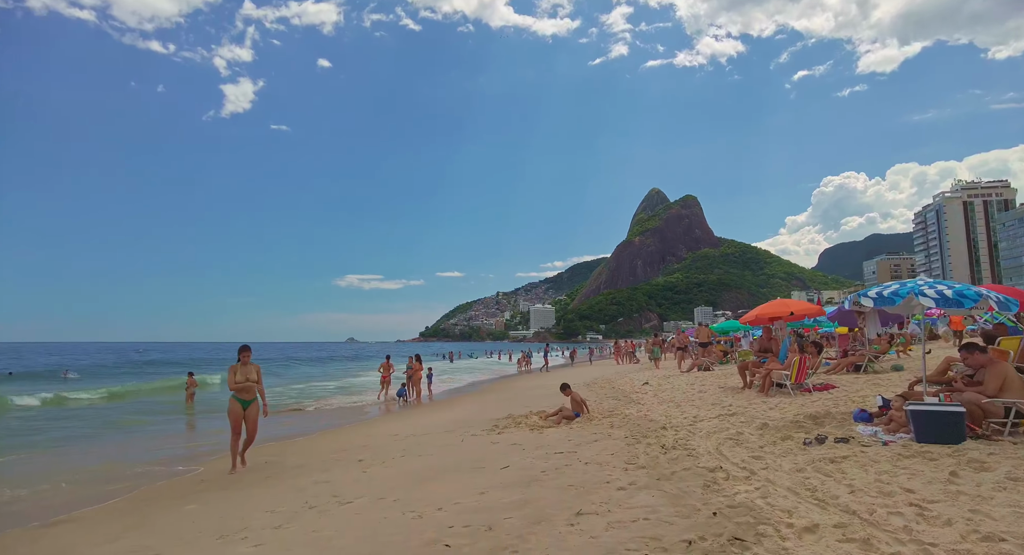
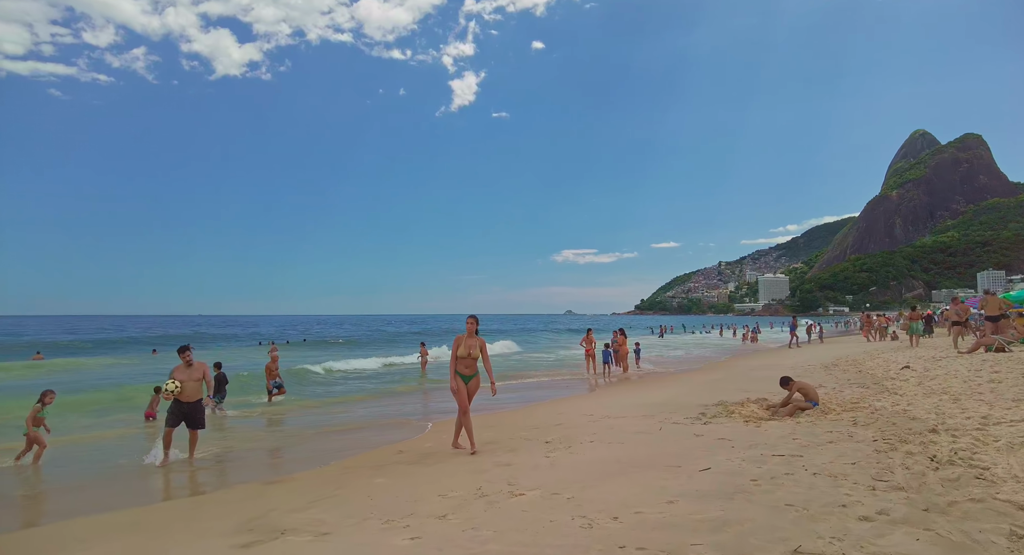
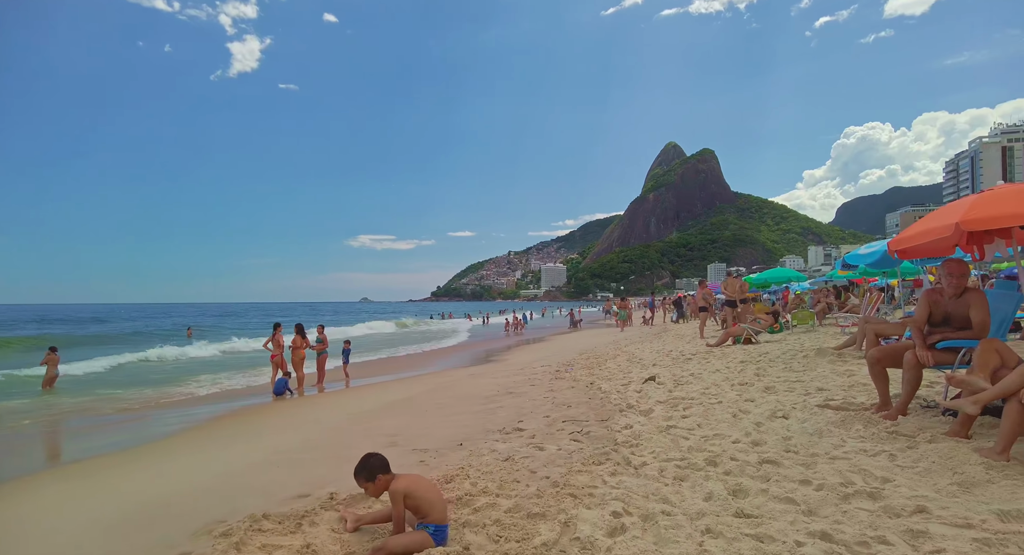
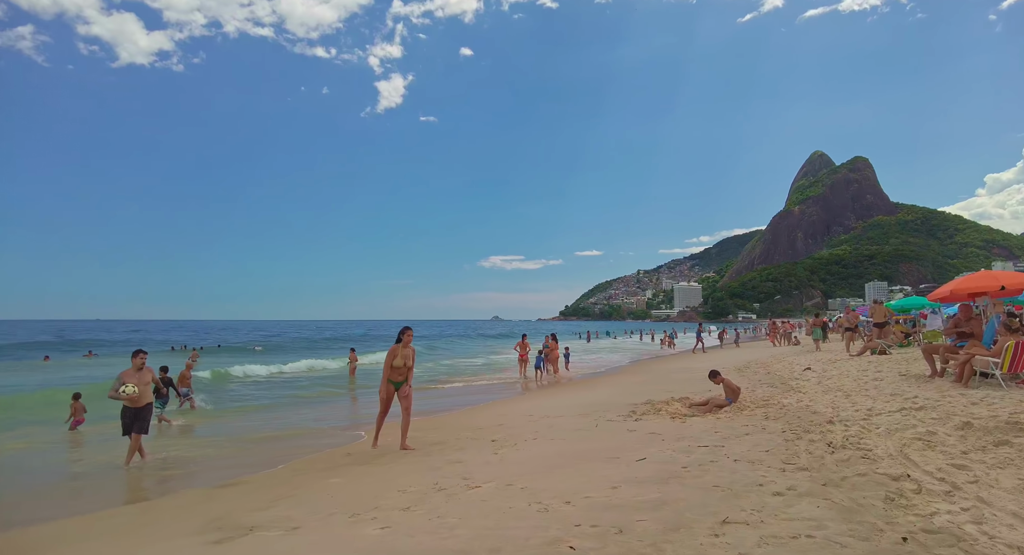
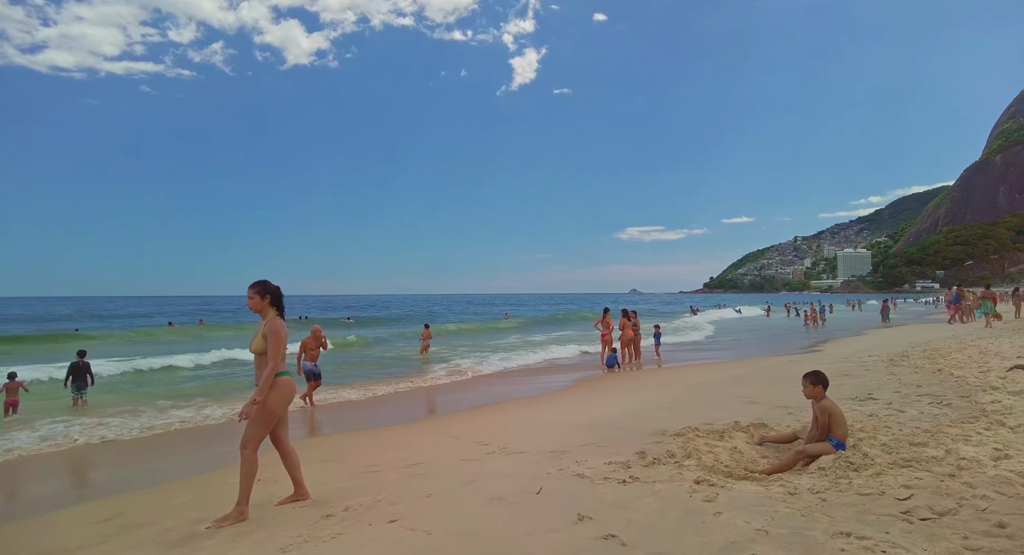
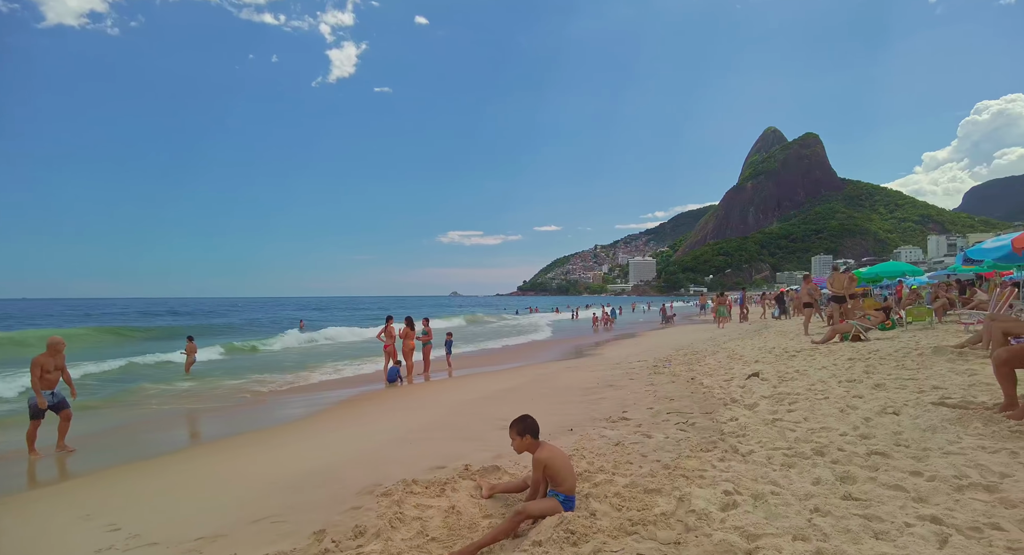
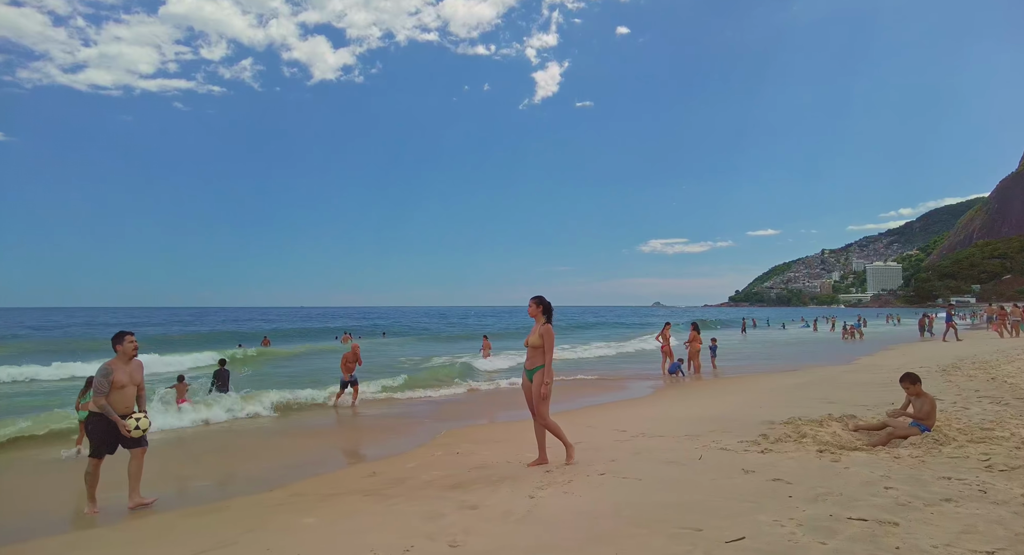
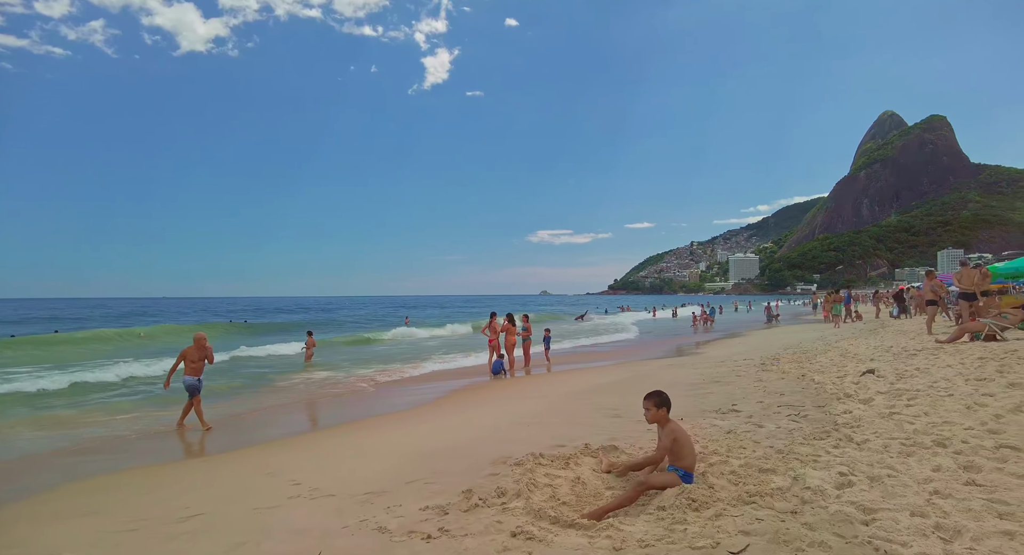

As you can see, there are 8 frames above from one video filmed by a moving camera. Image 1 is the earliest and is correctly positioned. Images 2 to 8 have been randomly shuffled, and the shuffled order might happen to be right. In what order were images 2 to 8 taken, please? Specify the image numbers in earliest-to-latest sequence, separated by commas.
4, 2, 7, 5, 8, 6, 3
